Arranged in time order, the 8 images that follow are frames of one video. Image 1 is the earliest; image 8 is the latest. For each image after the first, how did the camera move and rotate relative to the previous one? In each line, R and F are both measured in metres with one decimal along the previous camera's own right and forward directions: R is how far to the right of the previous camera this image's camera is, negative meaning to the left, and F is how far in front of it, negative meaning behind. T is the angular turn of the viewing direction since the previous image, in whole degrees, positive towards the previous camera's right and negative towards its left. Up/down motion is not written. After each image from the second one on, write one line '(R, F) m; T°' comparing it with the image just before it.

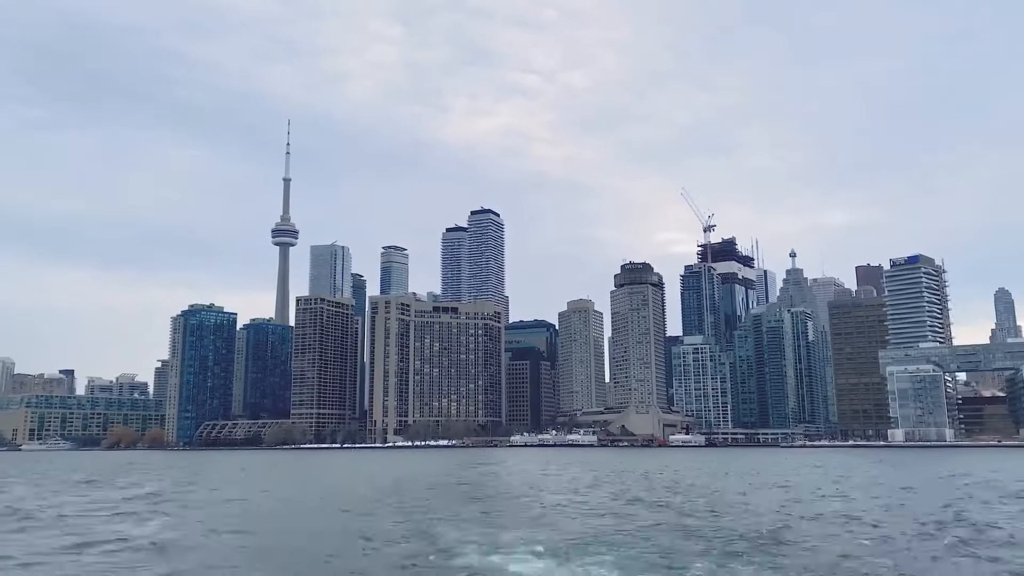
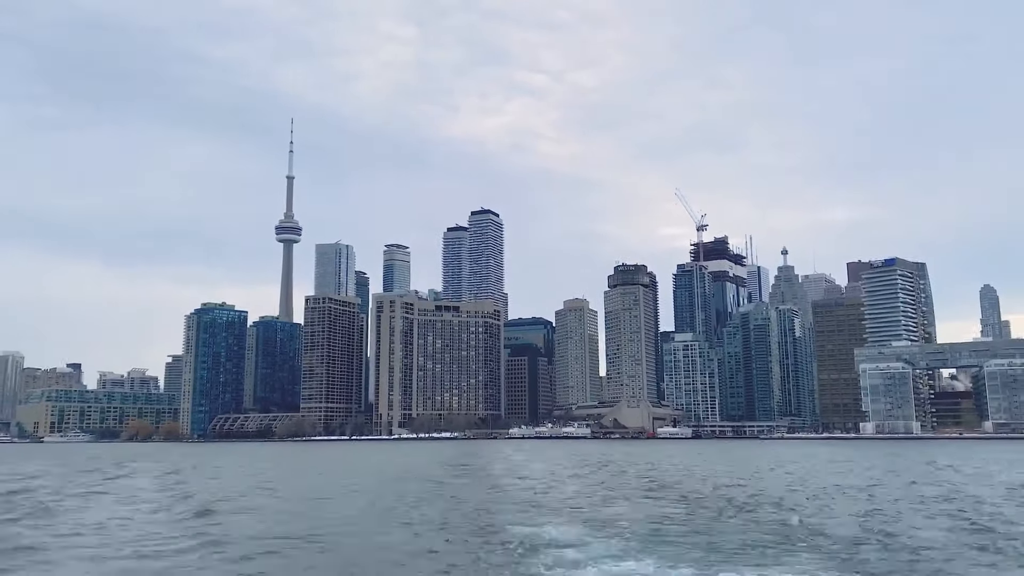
(+0.1, -8.6) m; 0°
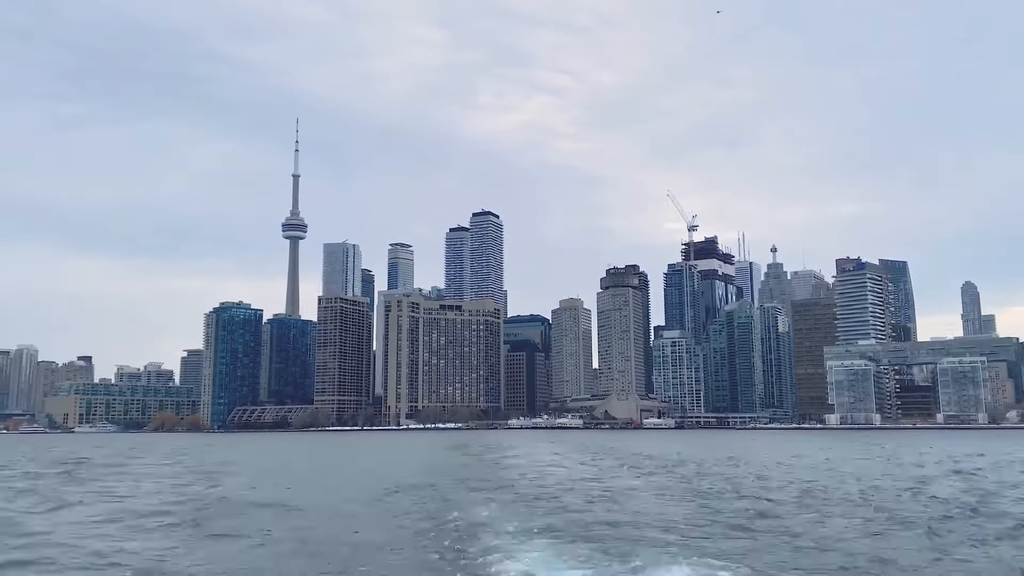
(+0.1, -13.0) m; 0°
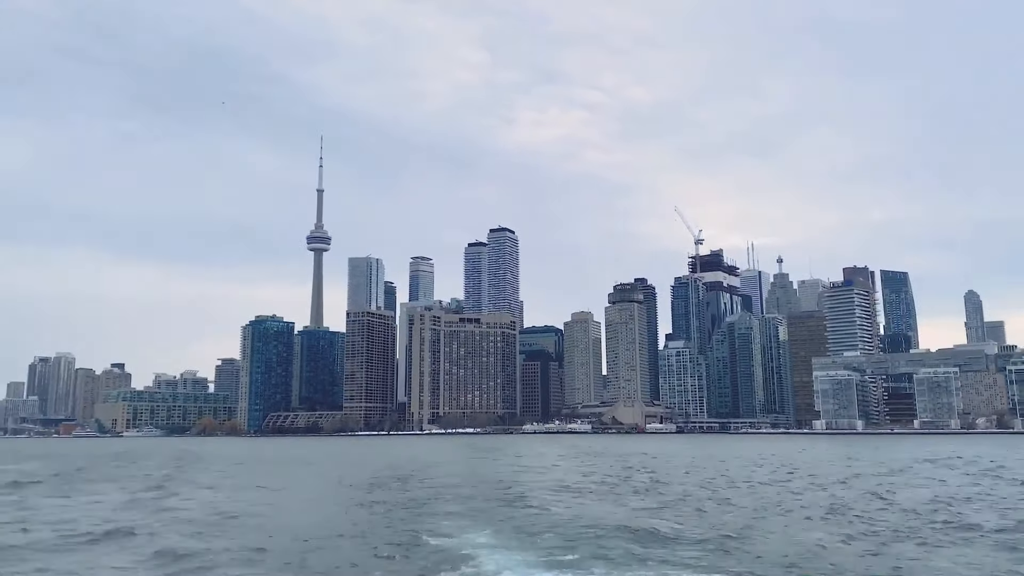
(+0.9, -14.4) m; -1°
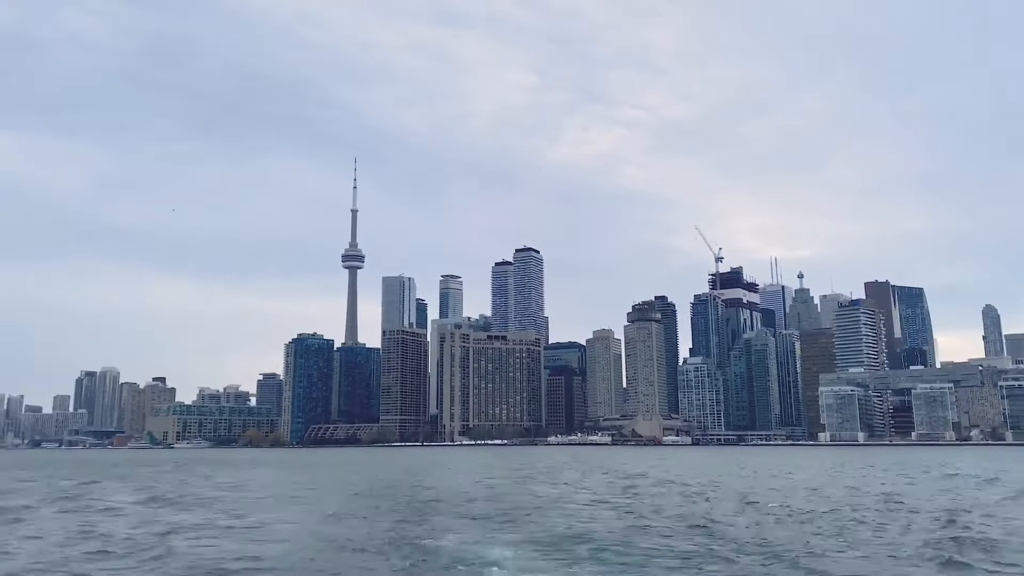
(+0.8, -13.0) m; -2°
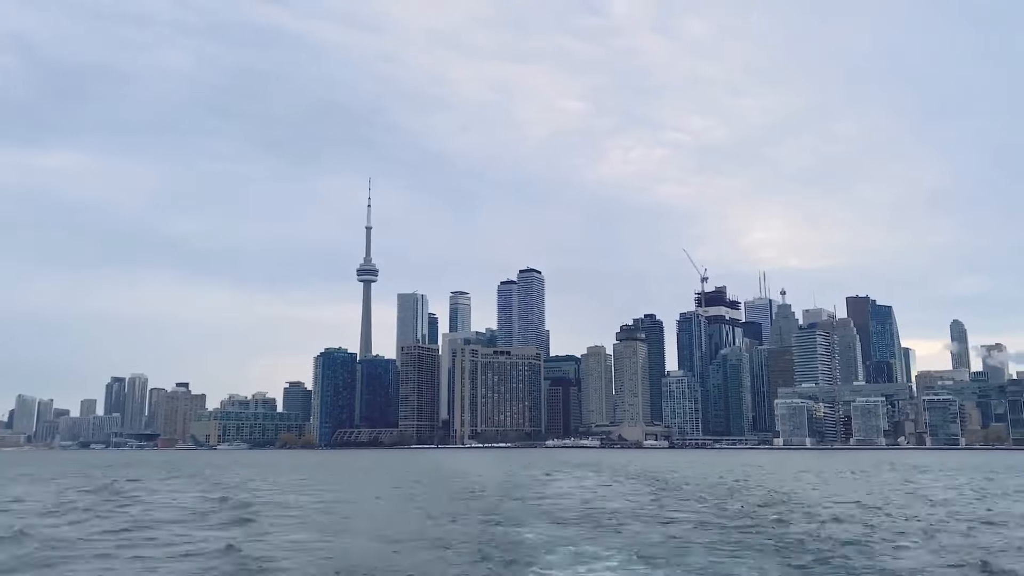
(+0.3, -30.5) m; 0°
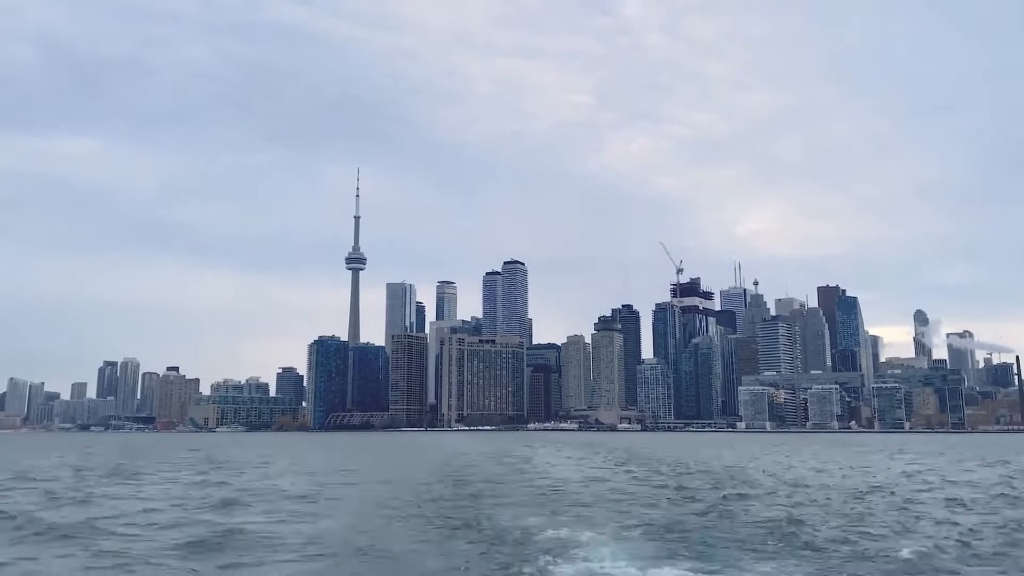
(-0.4, -15.1) m; +1°
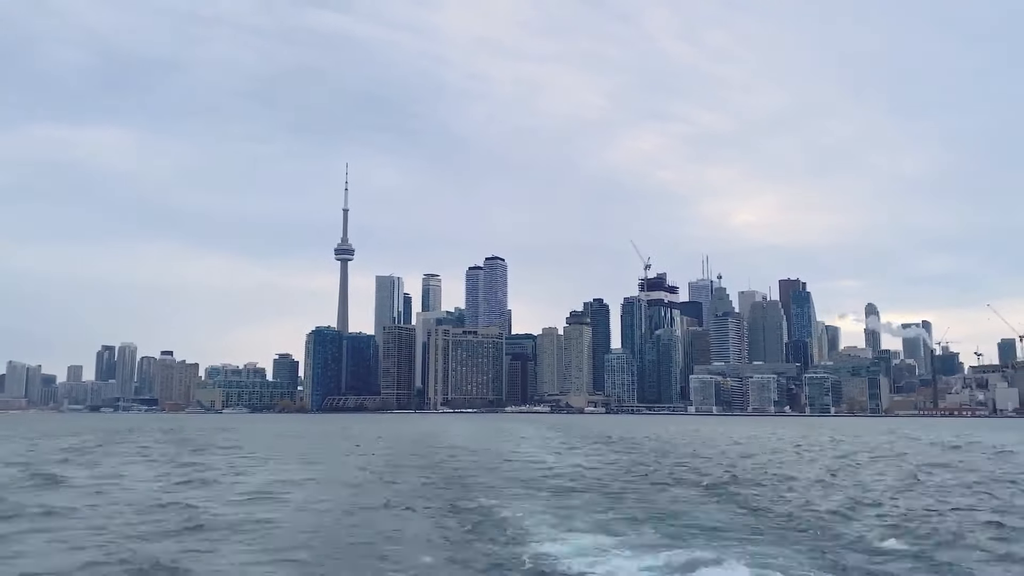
(+0.3, -28.5) m; +1°
